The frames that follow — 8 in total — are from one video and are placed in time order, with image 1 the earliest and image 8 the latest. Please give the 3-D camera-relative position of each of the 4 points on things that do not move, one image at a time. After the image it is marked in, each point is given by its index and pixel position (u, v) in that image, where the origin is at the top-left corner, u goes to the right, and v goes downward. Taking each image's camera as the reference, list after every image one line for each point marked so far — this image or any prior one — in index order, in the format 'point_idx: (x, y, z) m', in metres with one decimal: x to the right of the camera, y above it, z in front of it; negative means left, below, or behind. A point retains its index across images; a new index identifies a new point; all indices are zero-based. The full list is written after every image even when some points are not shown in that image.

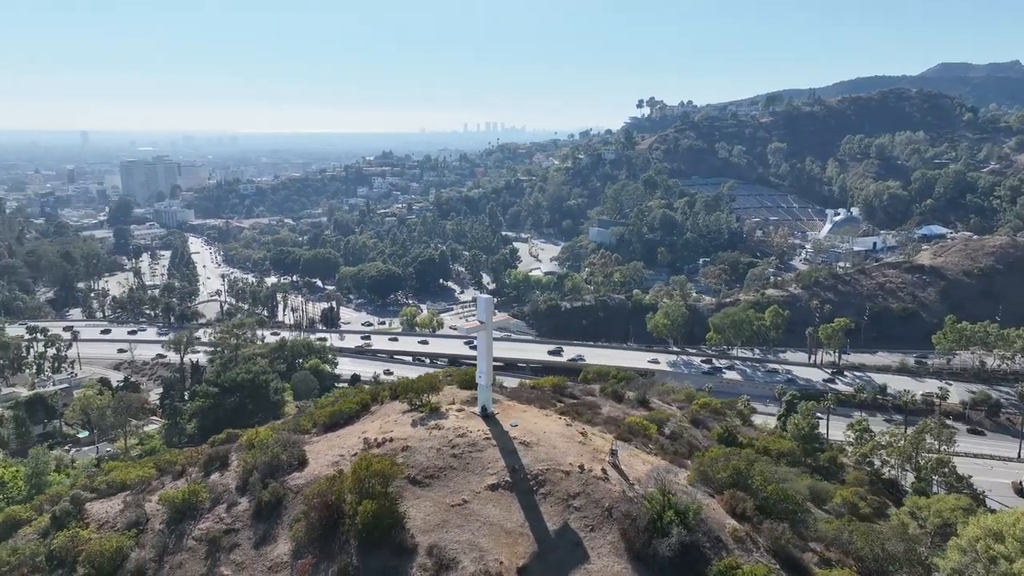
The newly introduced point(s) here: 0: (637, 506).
0: (+2.1, -3.6, +11.6) m
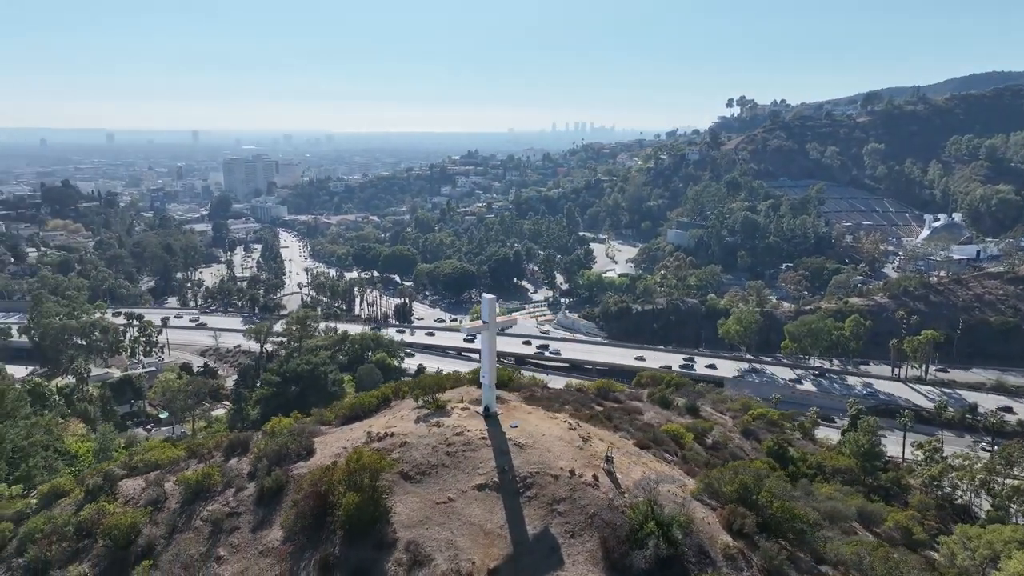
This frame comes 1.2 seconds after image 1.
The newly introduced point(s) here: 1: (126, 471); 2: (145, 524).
0: (+1.7, -3.7, +11.4) m
1: (-9.1, -4.3, +16.6) m
2: (-7.1, -4.6, +13.6) m
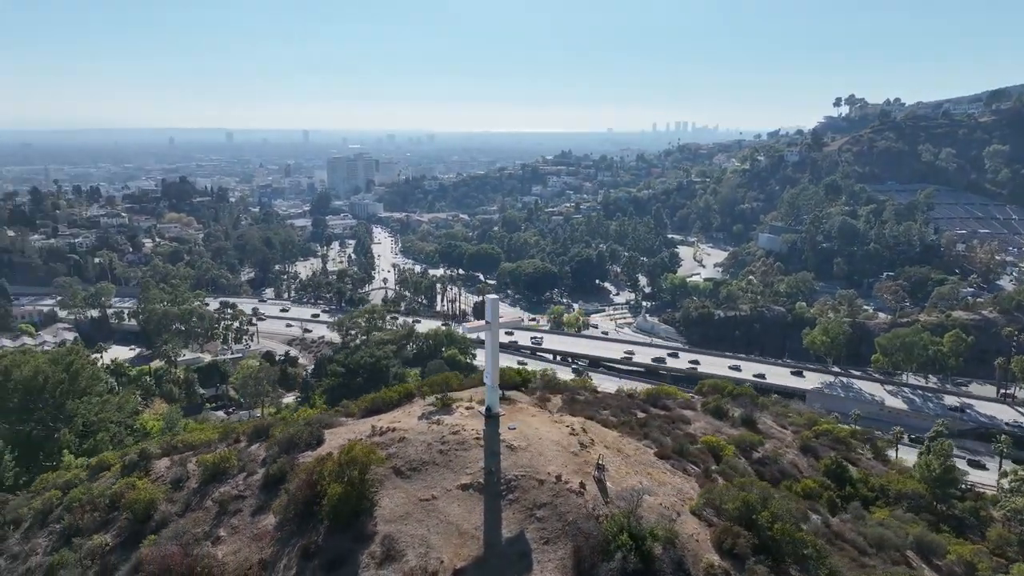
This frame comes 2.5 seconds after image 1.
0: (+1.3, -3.8, +11.1) m
1: (-8.8, -4.1, +17.6) m
2: (-7.2, -4.4, +14.5) m
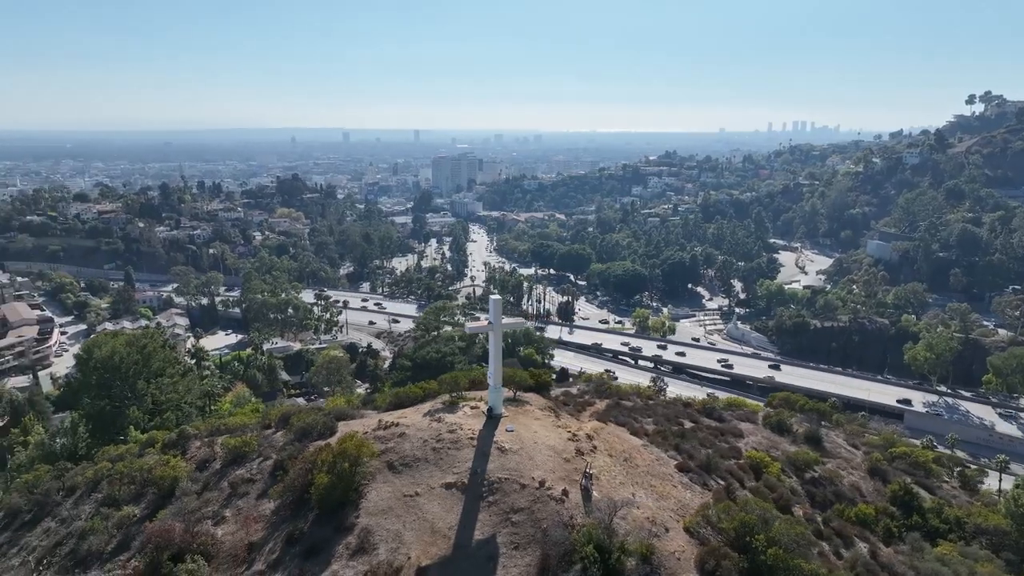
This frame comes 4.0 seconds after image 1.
0: (+0.9, -3.8, +10.8) m
1: (-8.2, -3.8, +18.7) m
2: (-7.1, -4.2, +15.4) m
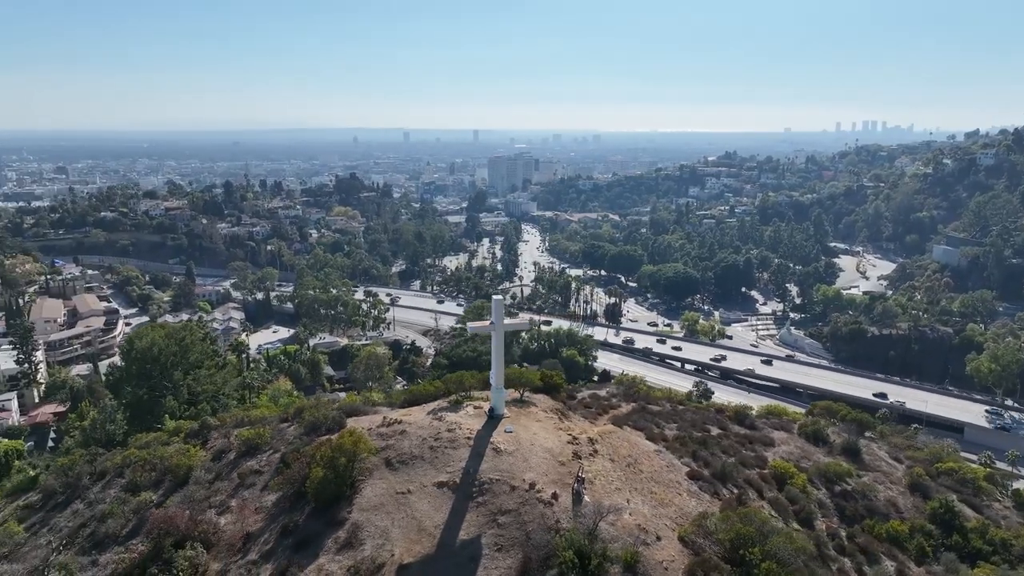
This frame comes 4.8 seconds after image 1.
0: (+0.6, -3.8, +10.7) m
1: (-7.8, -3.7, +19.3) m
2: (-7.0, -4.0, +15.9) m
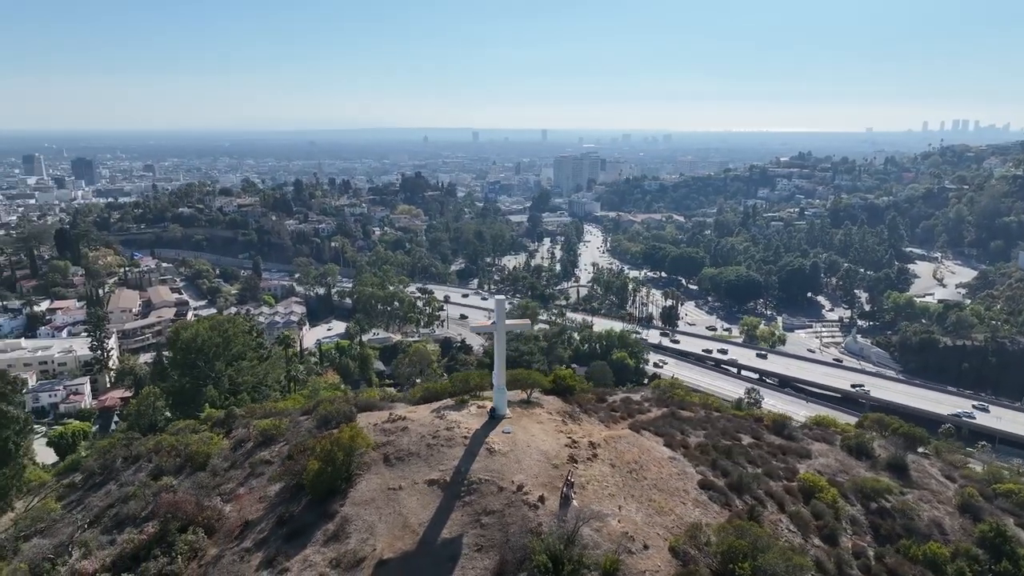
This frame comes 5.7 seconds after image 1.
0: (+0.2, -3.9, +10.6) m
1: (-7.4, -3.6, +20.0) m
2: (-6.9, -3.9, +16.5) m
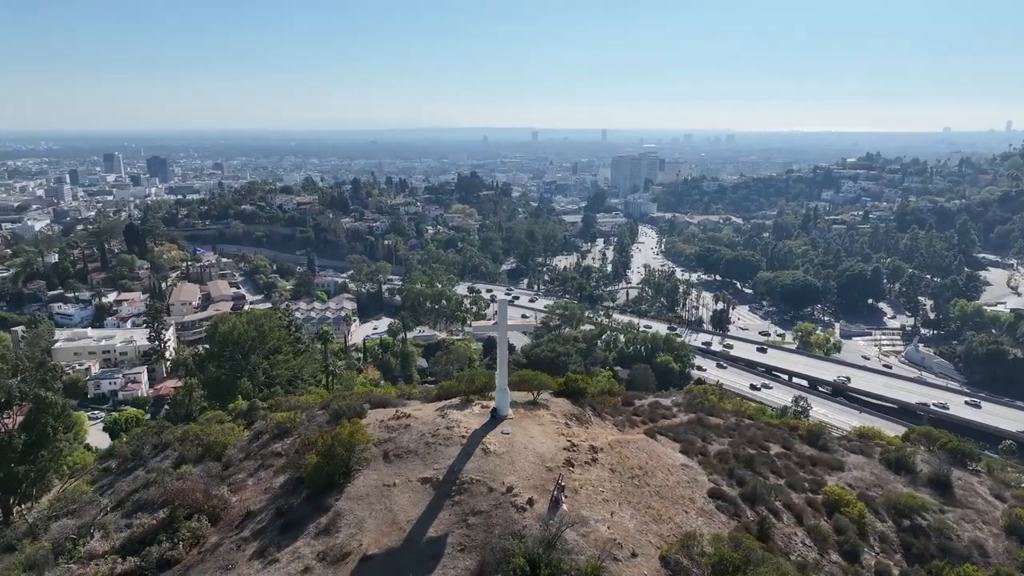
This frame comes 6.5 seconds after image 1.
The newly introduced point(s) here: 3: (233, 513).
0: (0.0, -3.9, +10.6) m
1: (-6.9, -3.4, +20.5) m
2: (-6.7, -3.8, +16.9) m
3: (-5.4, -4.3, +13.5) m
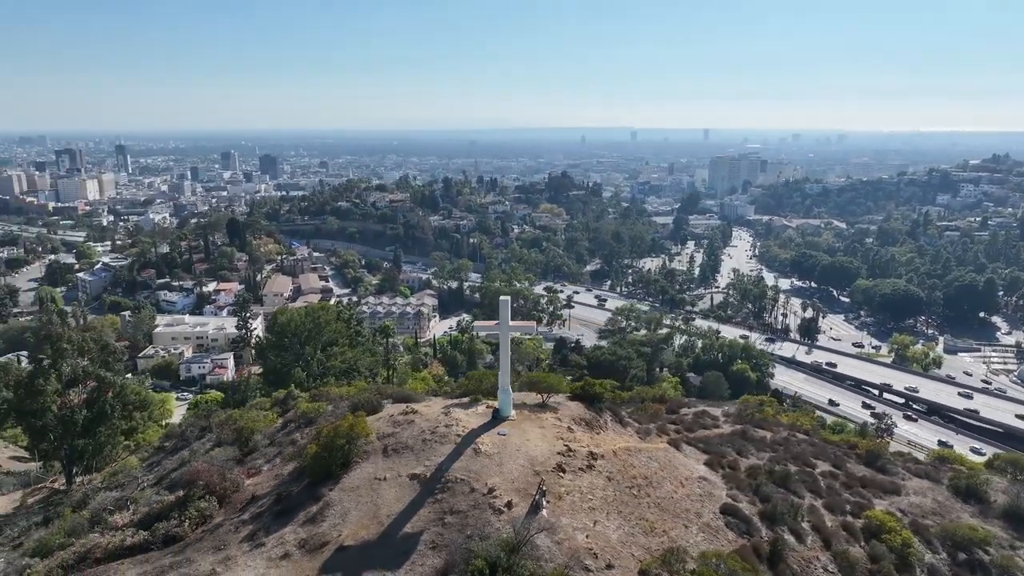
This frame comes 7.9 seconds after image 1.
0: (-0.5, -3.9, +10.5) m
1: (-6.0, -3.3, +21.2) m
2: (-6.3, -3.6, +17.7) m
3: (-5.4, -4.2, +14.1) m
